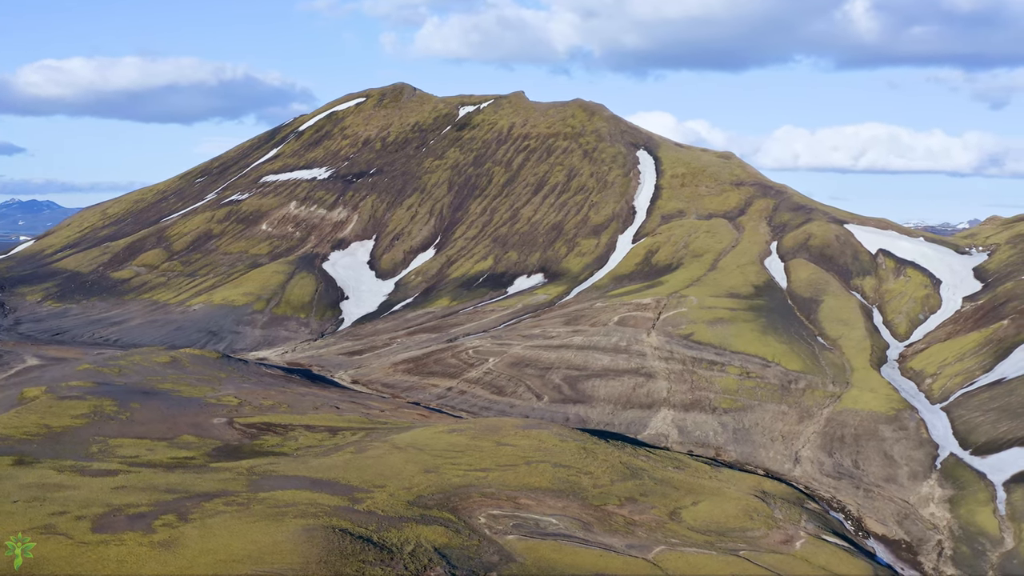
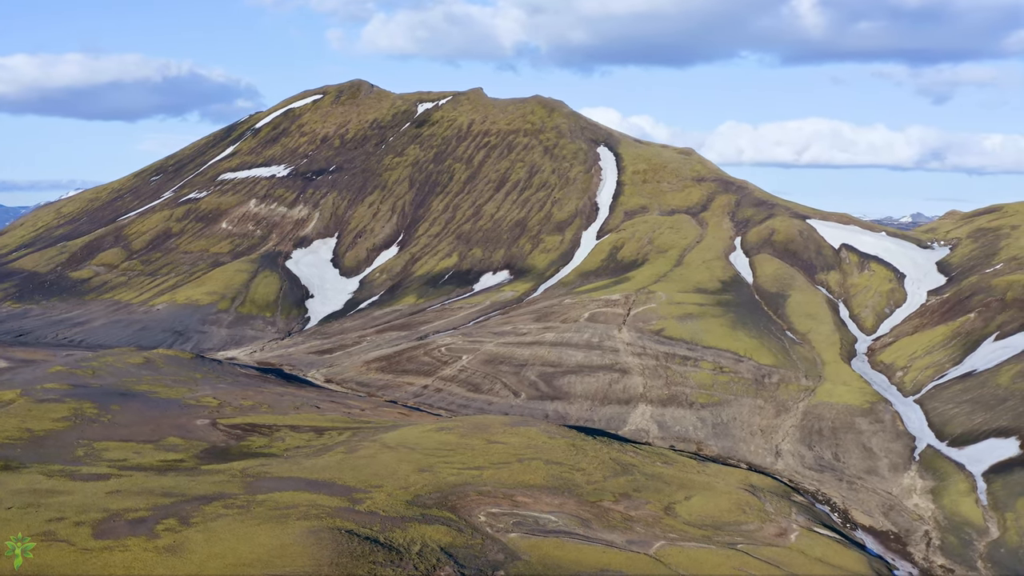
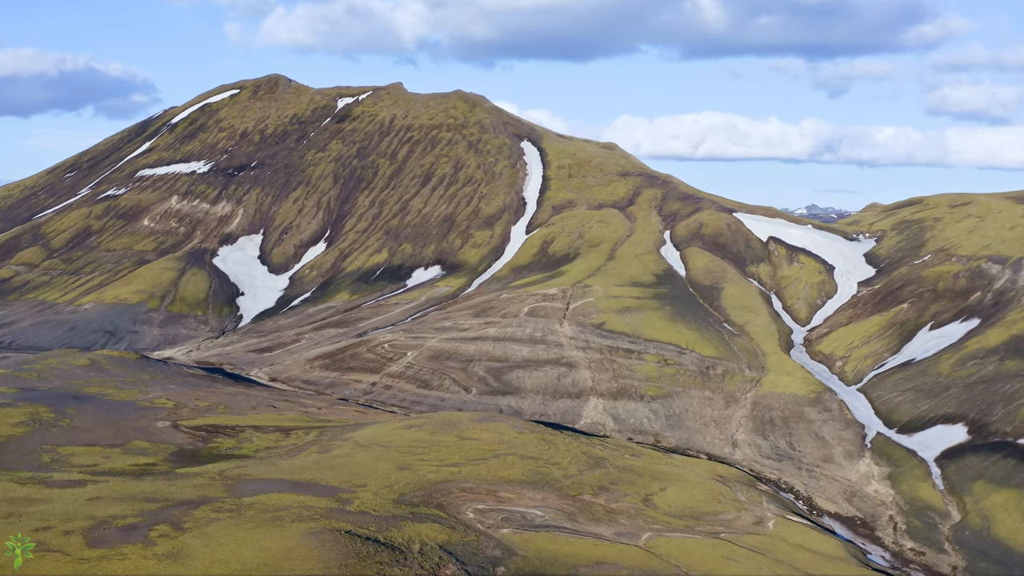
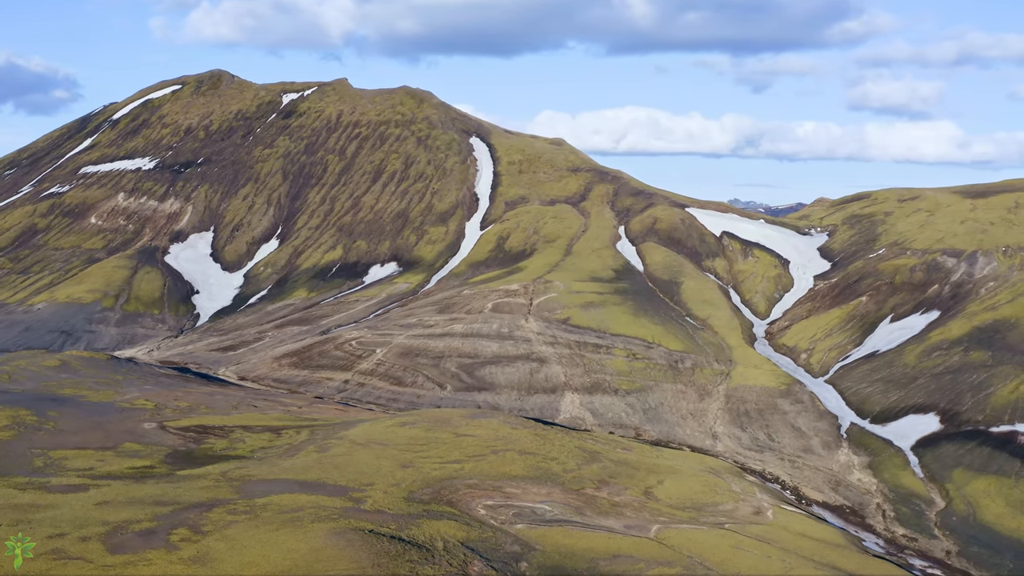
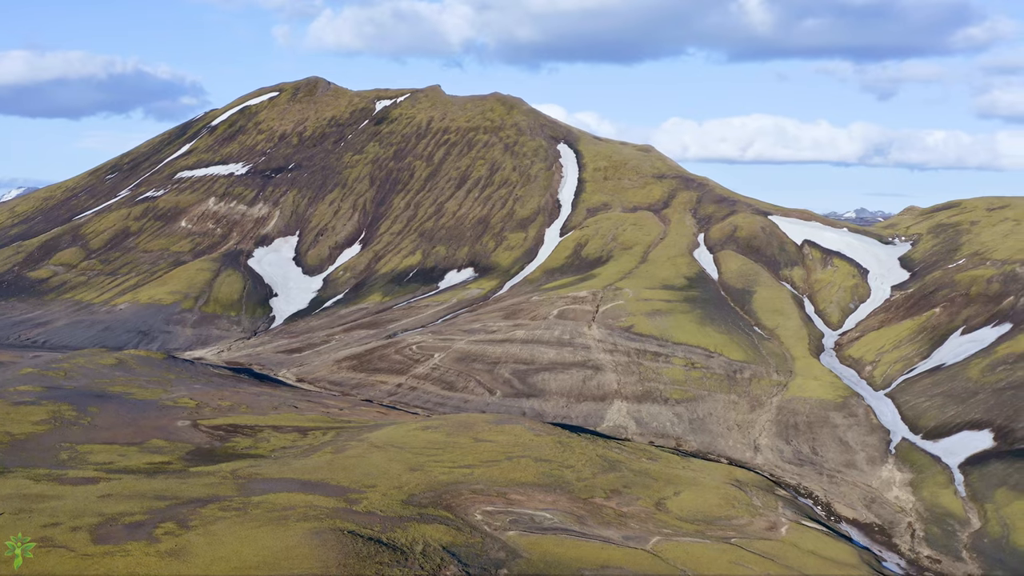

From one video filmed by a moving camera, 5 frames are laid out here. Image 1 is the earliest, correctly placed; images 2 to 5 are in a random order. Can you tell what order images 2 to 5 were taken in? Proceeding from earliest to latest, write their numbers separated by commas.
2, 5, 3, 4
